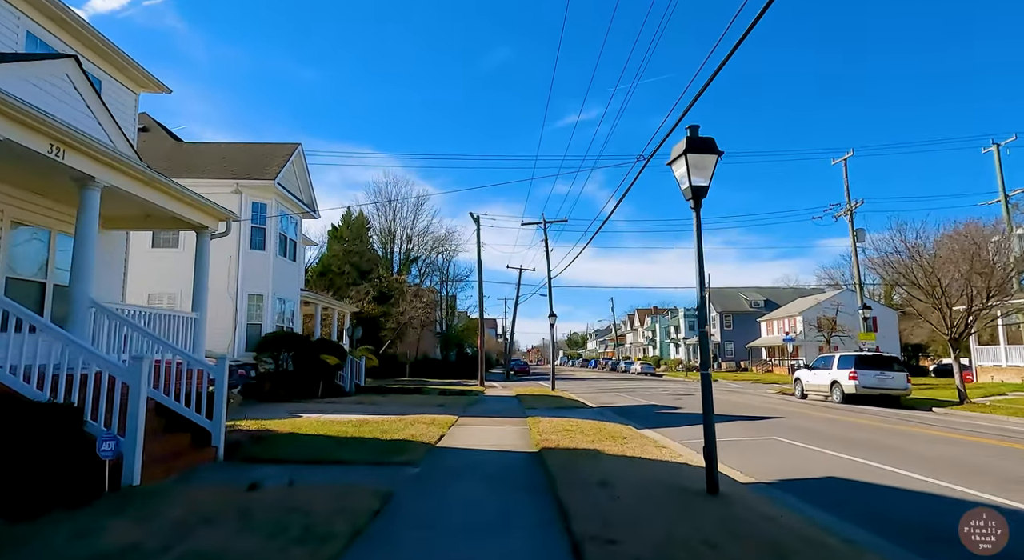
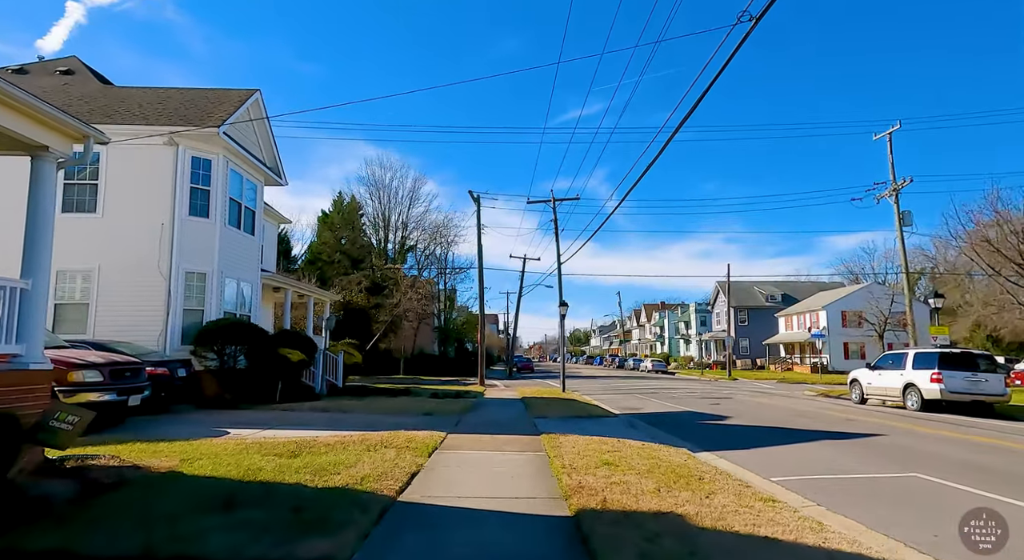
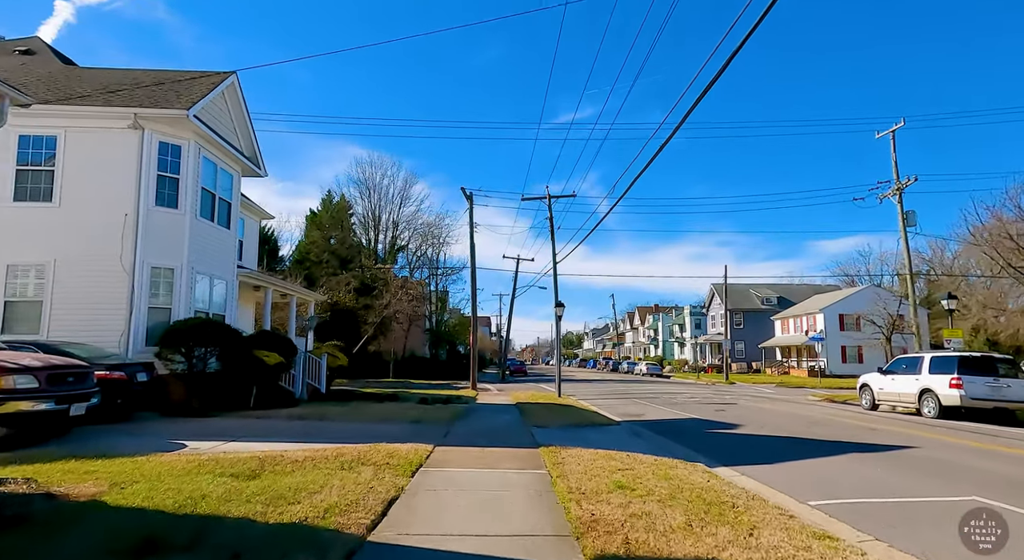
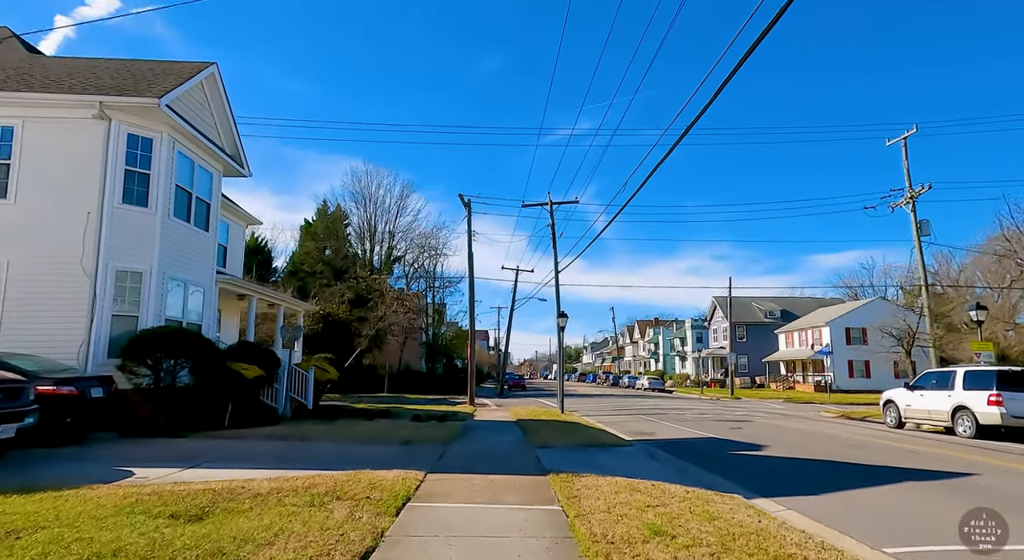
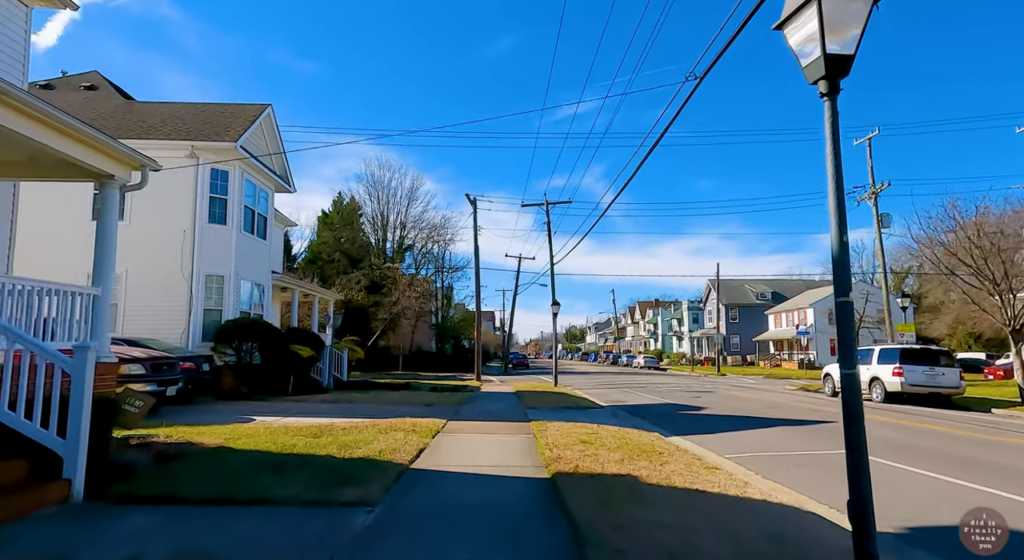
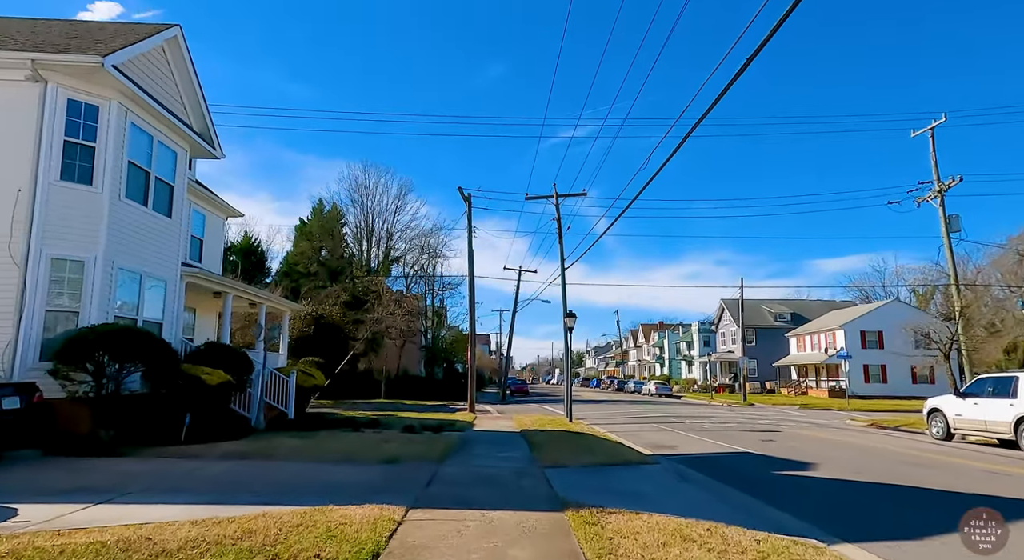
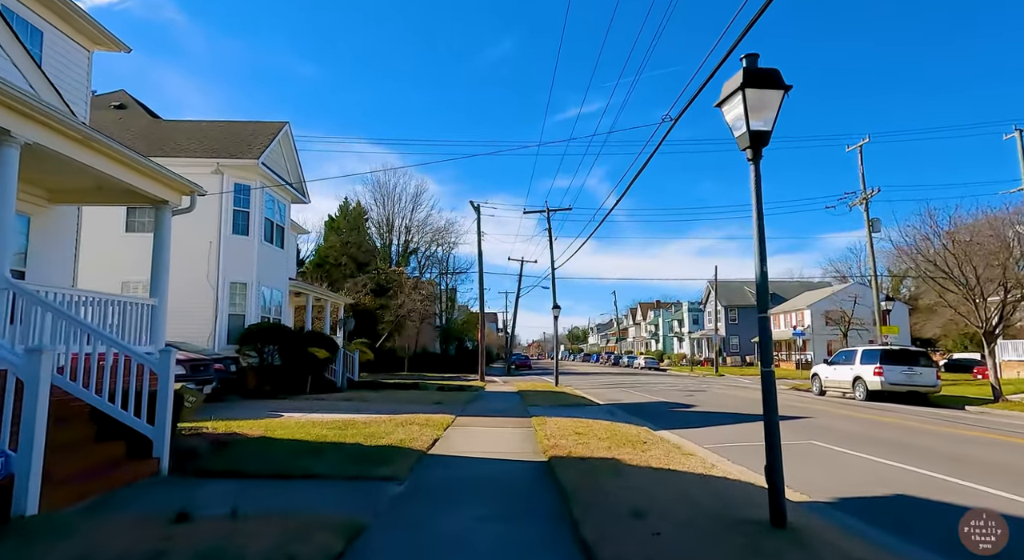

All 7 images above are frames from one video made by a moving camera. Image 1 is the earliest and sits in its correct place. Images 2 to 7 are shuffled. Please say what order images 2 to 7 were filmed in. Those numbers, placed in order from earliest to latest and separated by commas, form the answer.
7, 5, 2, 3, 4, 6
